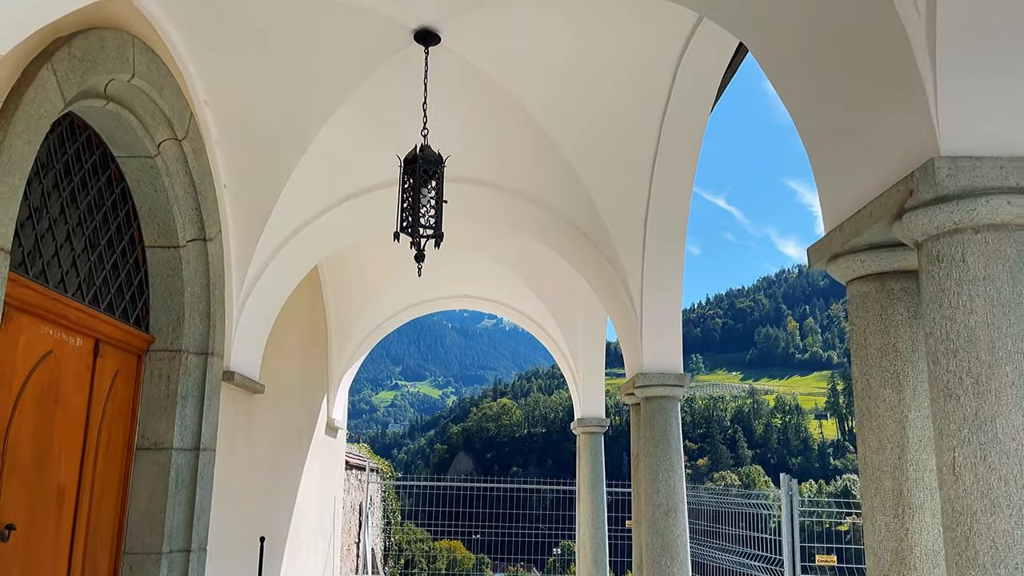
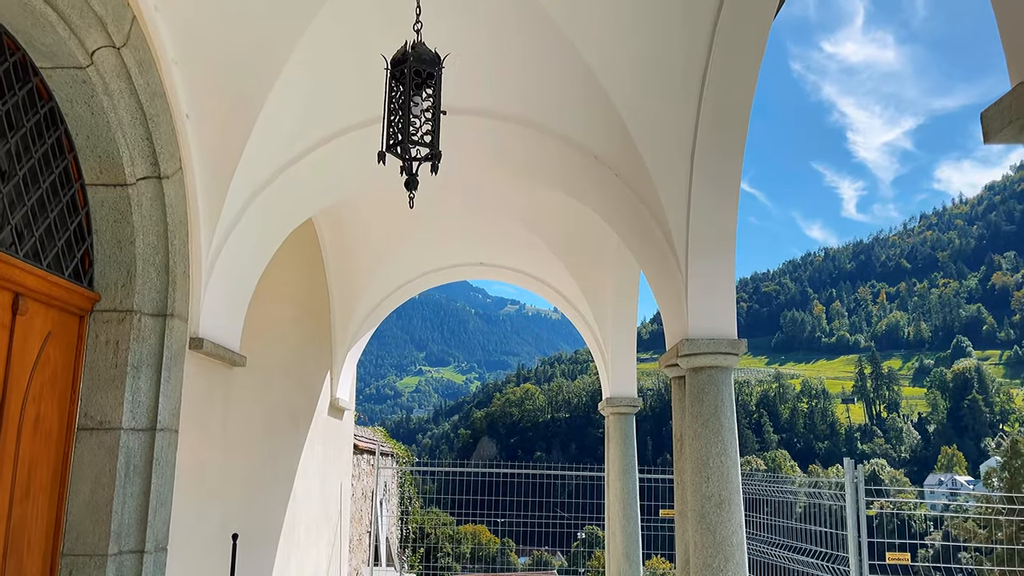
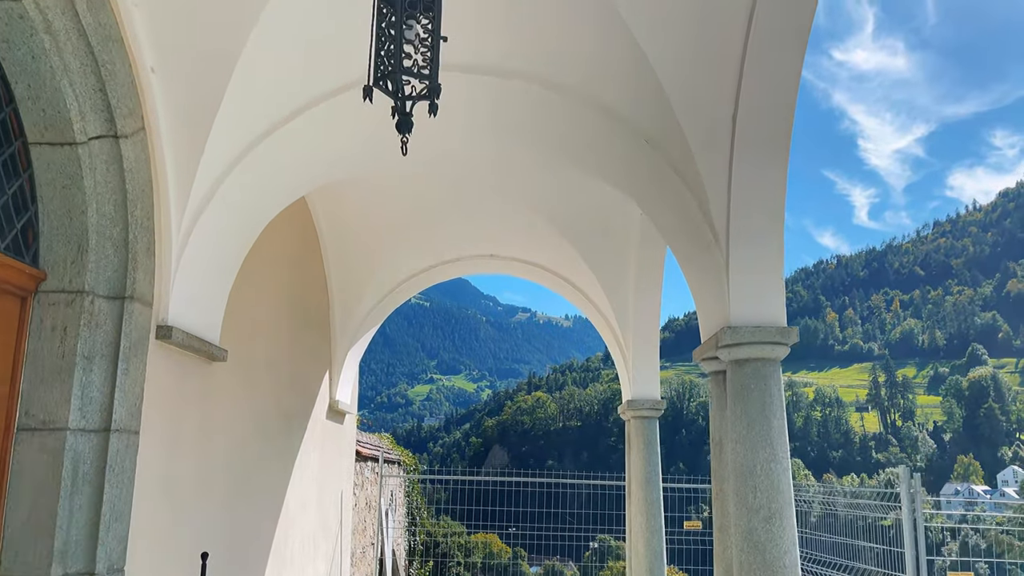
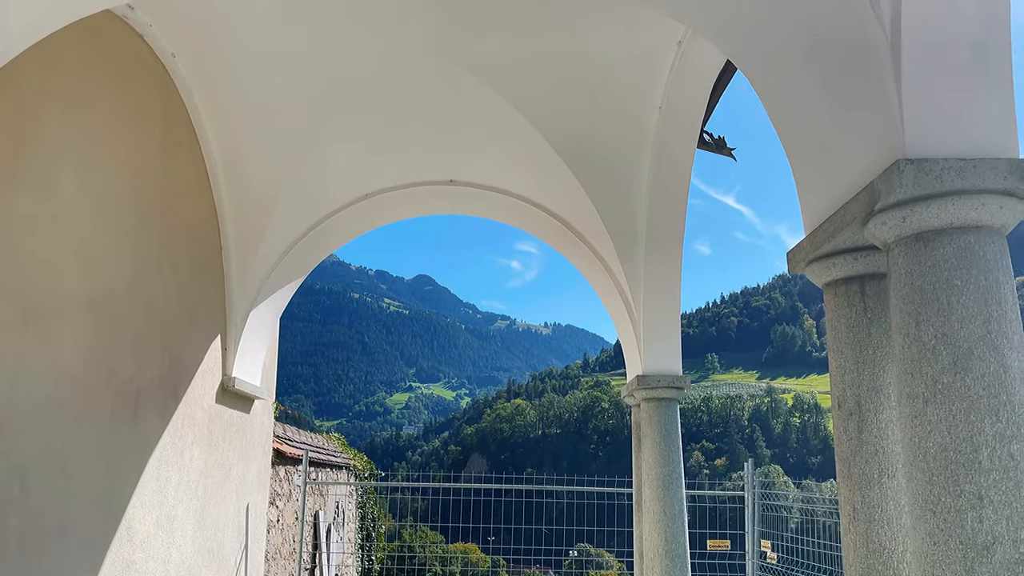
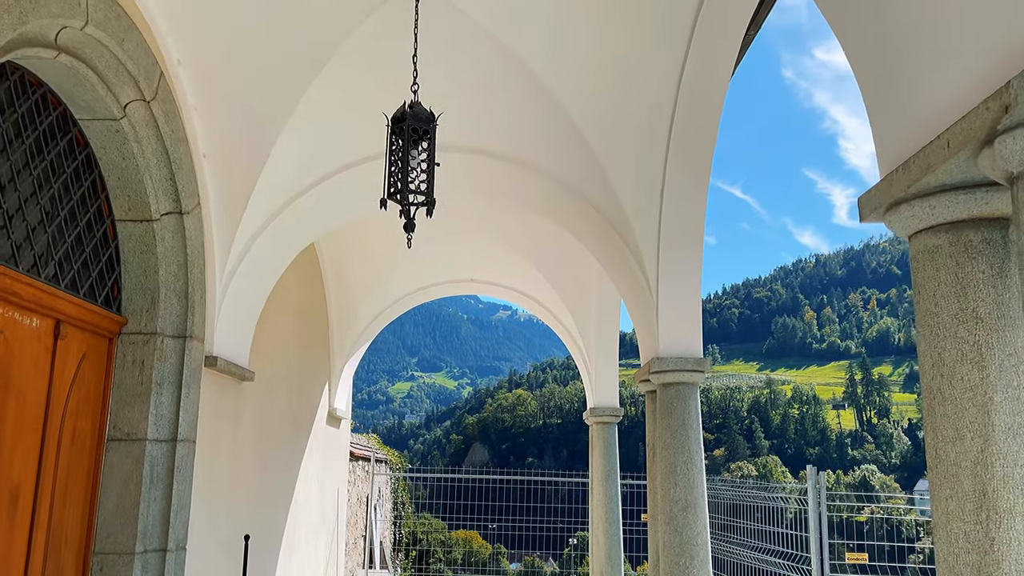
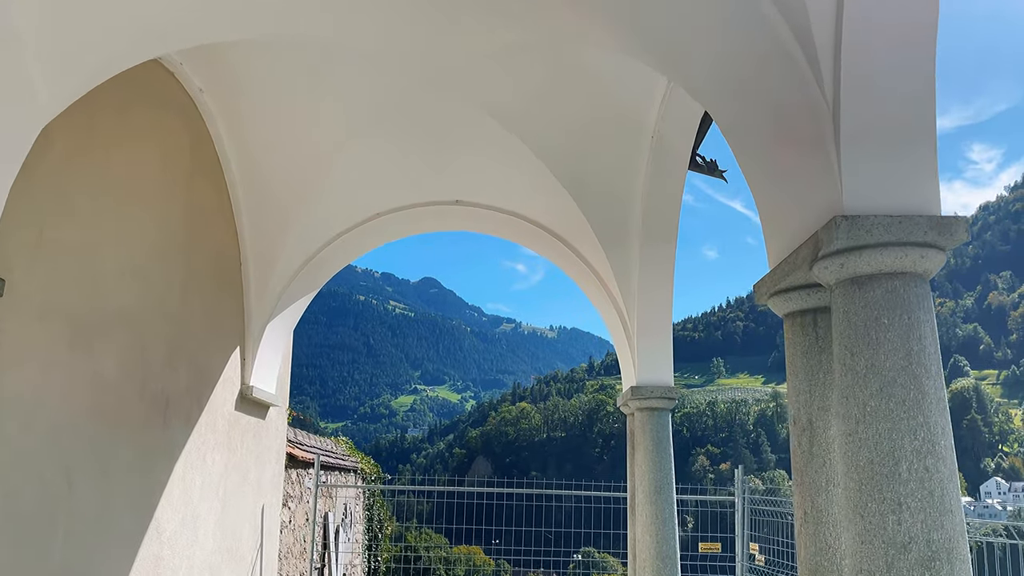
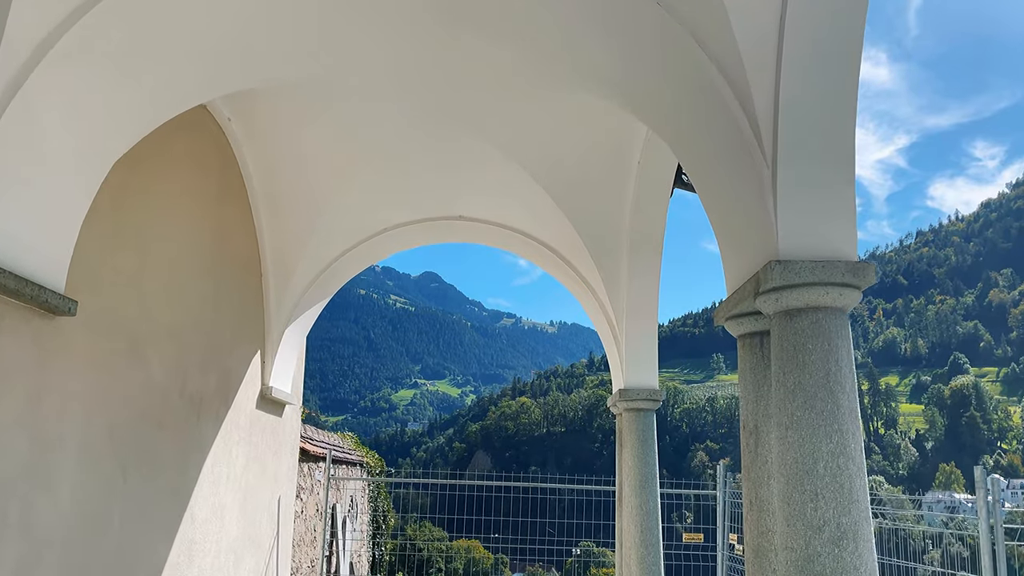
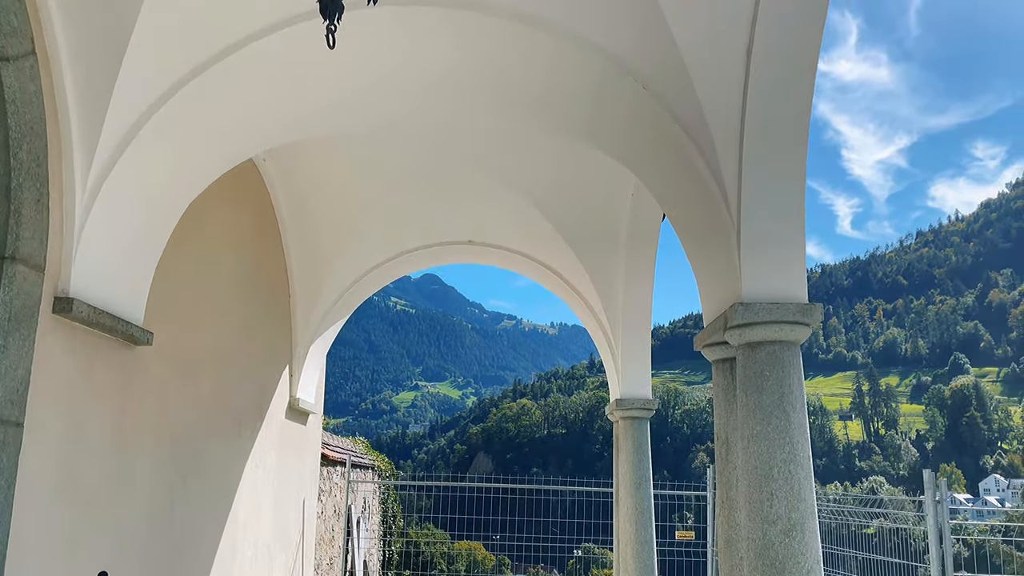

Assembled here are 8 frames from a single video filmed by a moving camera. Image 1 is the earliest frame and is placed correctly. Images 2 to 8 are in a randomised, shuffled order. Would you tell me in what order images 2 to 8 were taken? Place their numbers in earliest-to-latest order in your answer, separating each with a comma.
5, 2, 3, 8, 7, 6, 4
